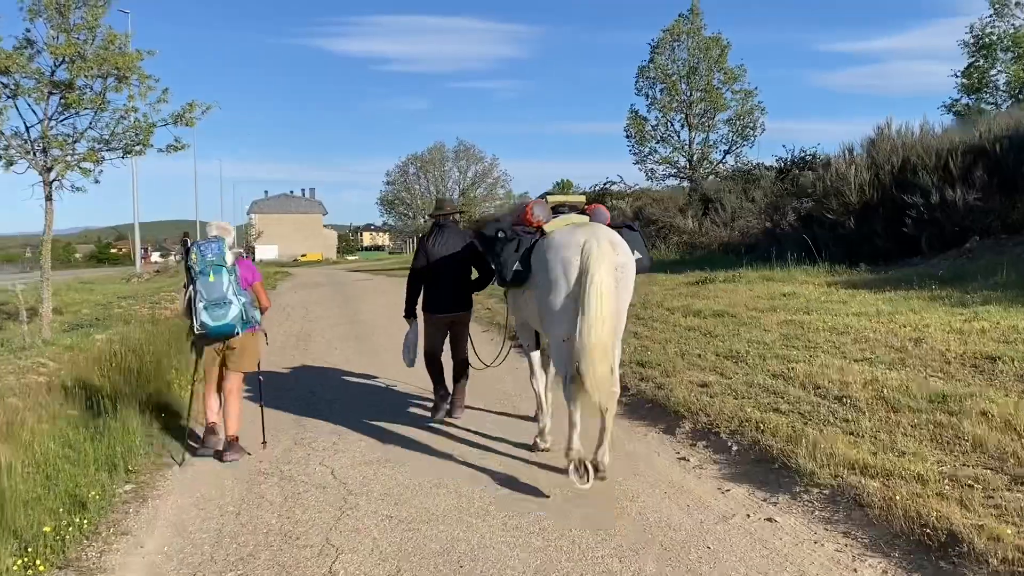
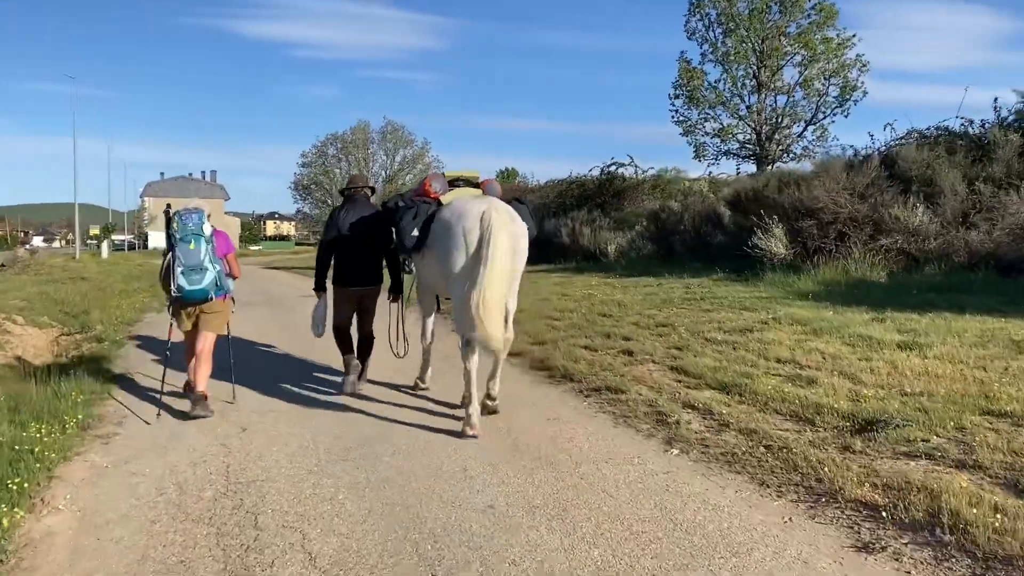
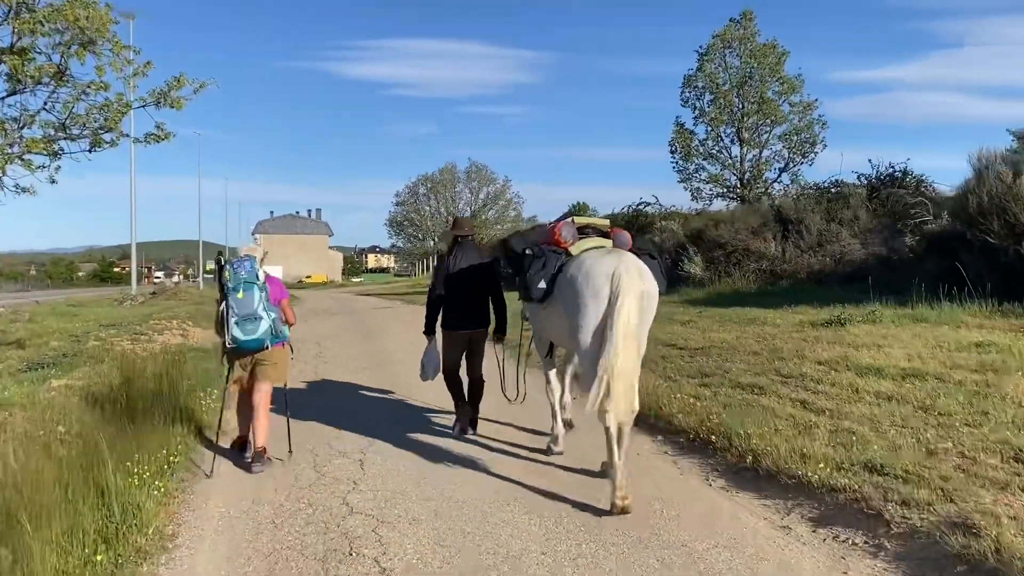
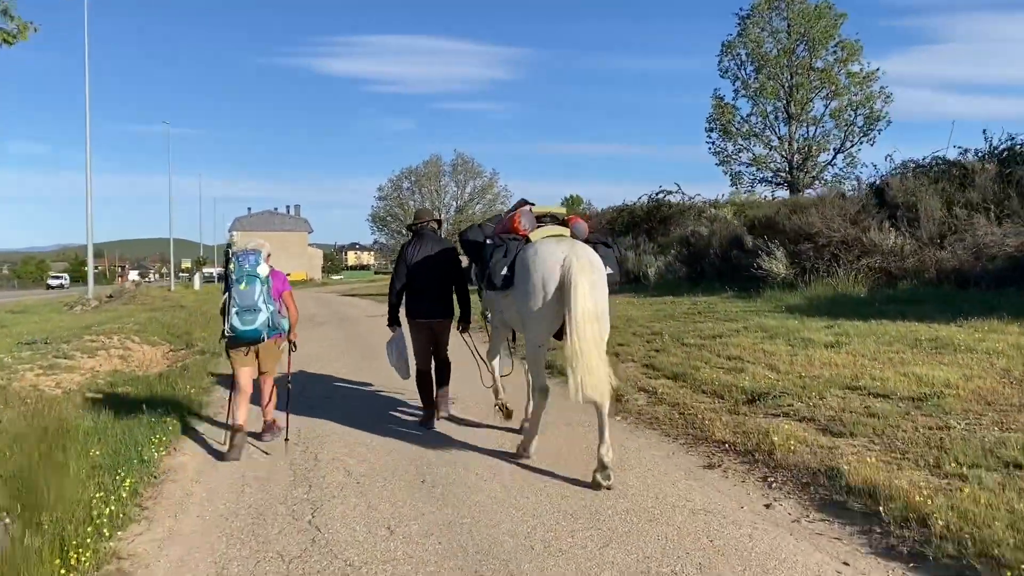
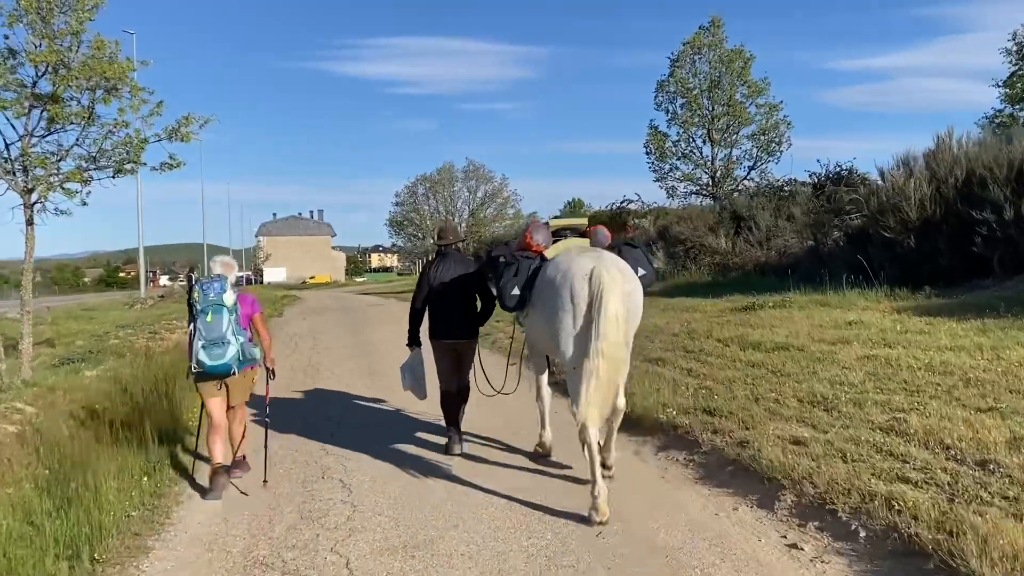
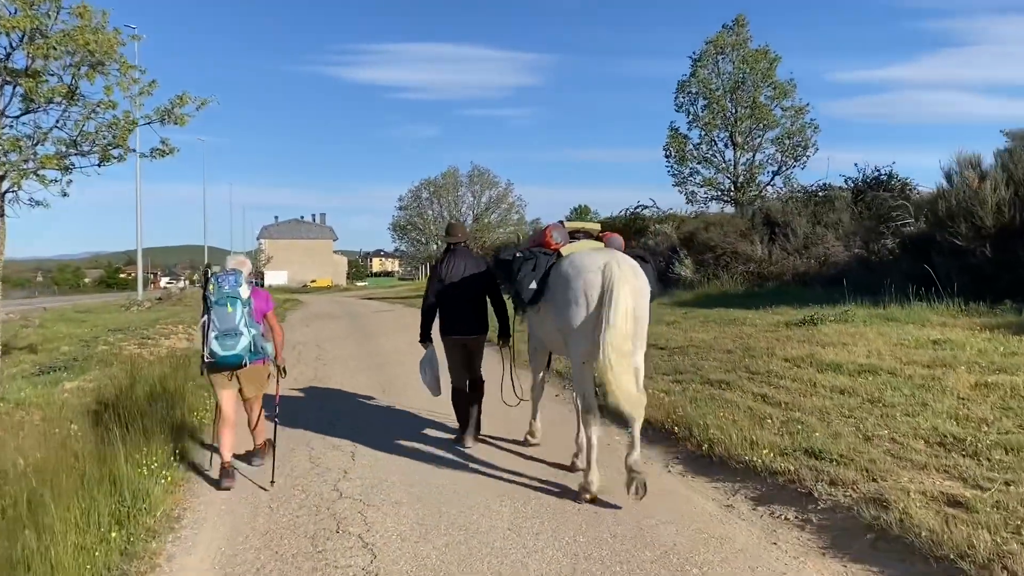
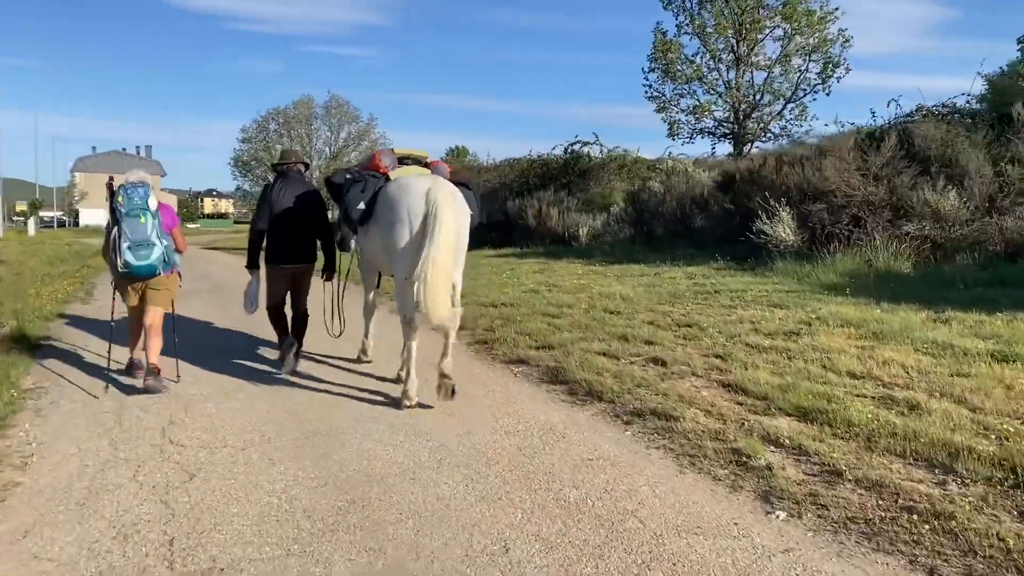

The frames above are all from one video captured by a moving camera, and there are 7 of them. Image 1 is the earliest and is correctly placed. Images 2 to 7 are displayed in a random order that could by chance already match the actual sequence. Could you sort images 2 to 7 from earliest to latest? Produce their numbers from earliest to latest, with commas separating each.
5, 6, 3, 4, 2, 7
